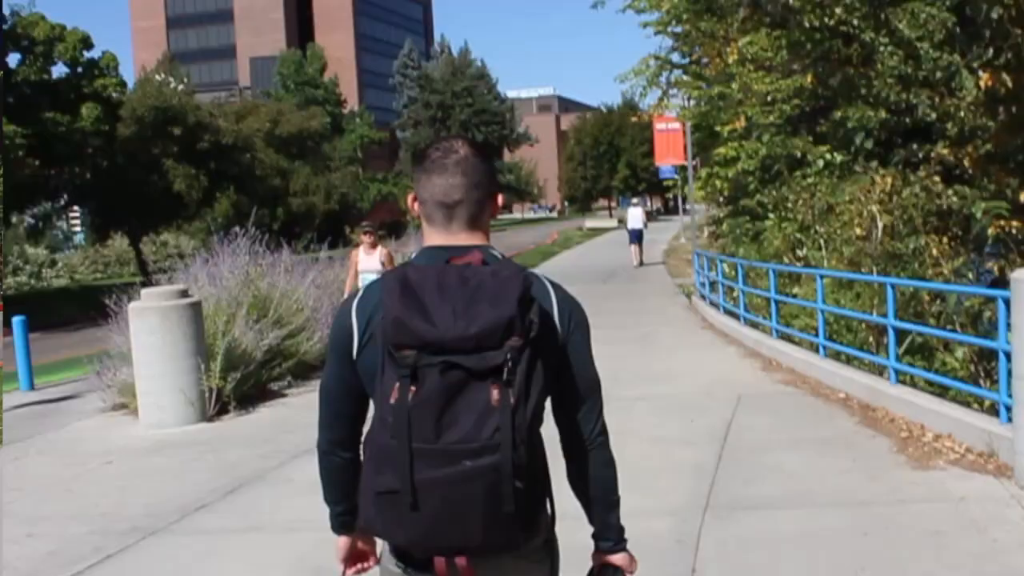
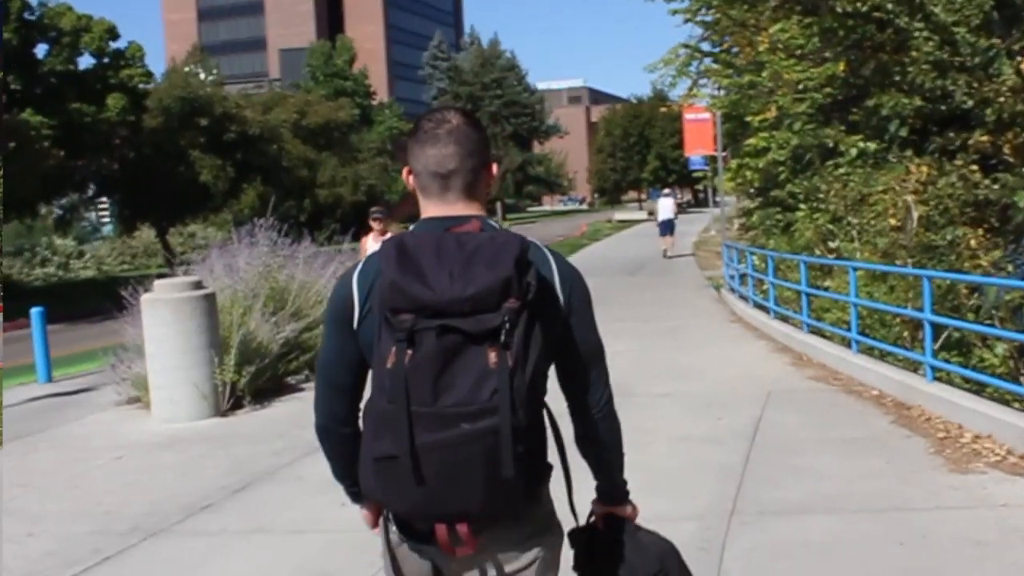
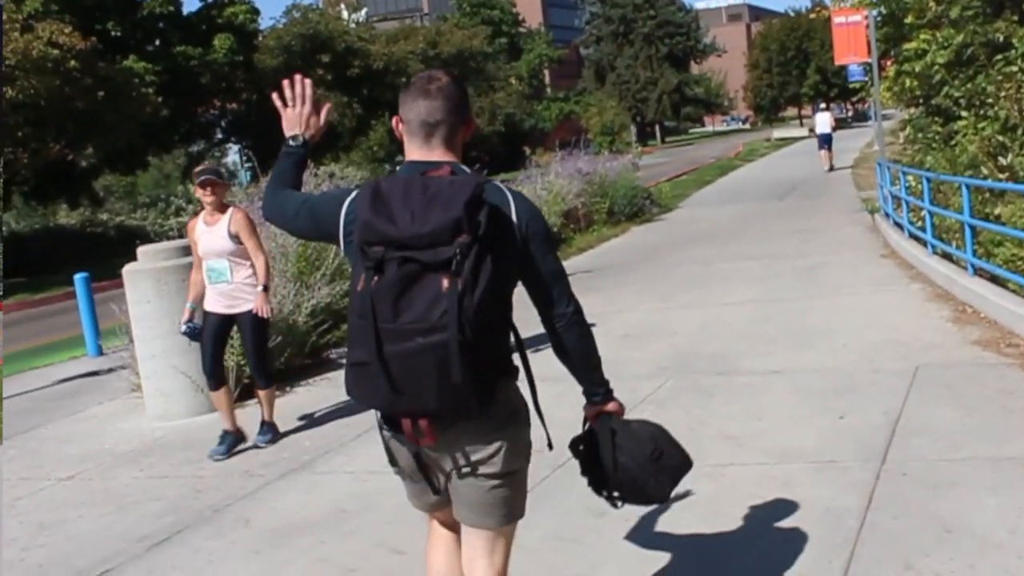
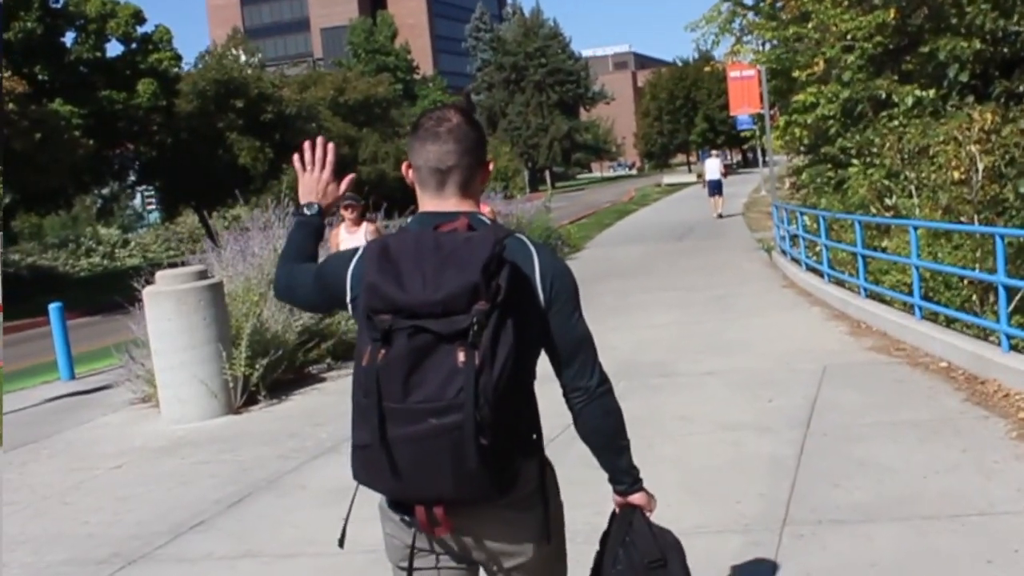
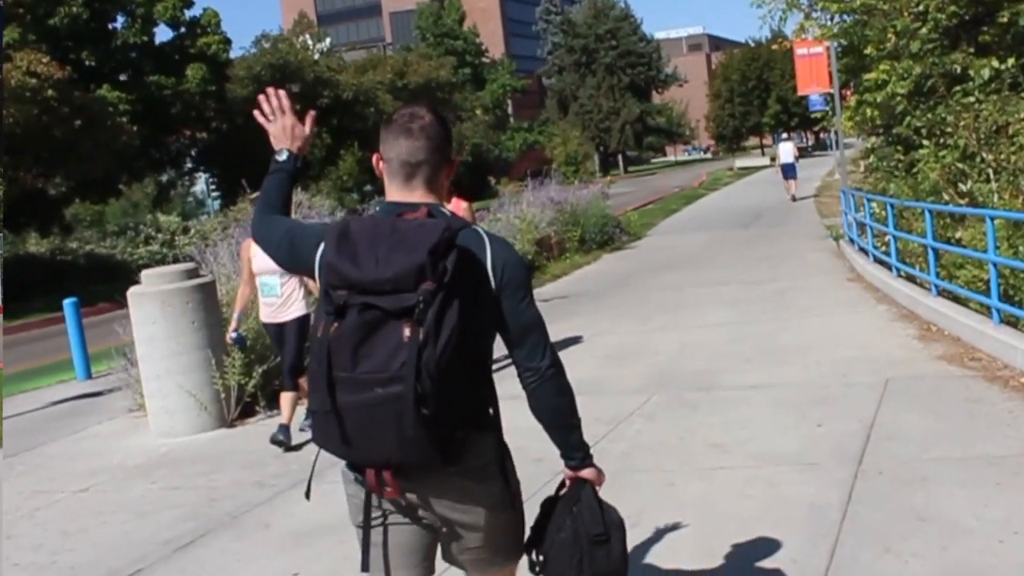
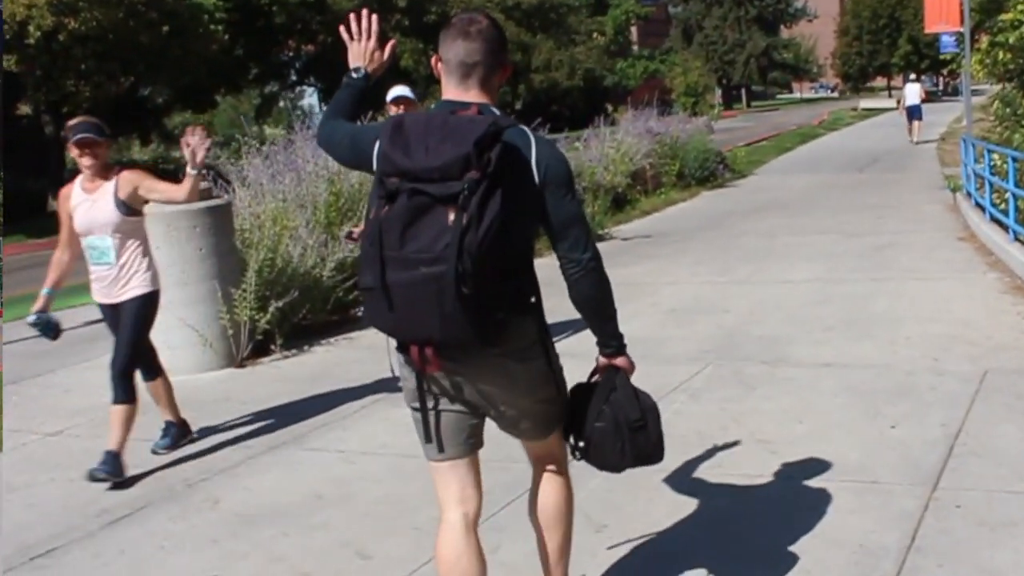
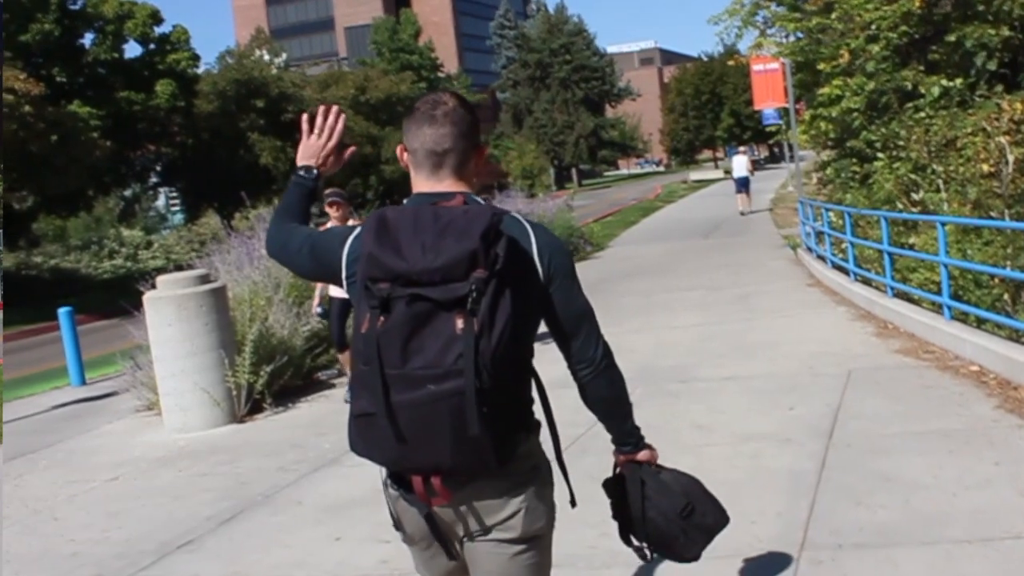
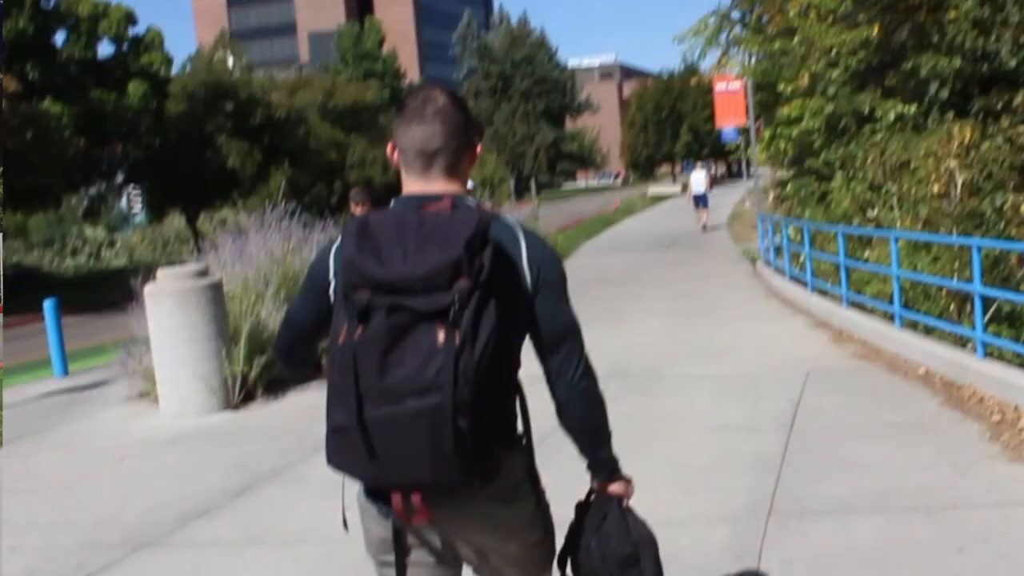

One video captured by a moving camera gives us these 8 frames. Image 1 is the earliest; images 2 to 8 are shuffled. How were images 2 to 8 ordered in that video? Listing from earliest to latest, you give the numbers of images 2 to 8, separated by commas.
2, 8, 4, 7, 5, 3, 6
